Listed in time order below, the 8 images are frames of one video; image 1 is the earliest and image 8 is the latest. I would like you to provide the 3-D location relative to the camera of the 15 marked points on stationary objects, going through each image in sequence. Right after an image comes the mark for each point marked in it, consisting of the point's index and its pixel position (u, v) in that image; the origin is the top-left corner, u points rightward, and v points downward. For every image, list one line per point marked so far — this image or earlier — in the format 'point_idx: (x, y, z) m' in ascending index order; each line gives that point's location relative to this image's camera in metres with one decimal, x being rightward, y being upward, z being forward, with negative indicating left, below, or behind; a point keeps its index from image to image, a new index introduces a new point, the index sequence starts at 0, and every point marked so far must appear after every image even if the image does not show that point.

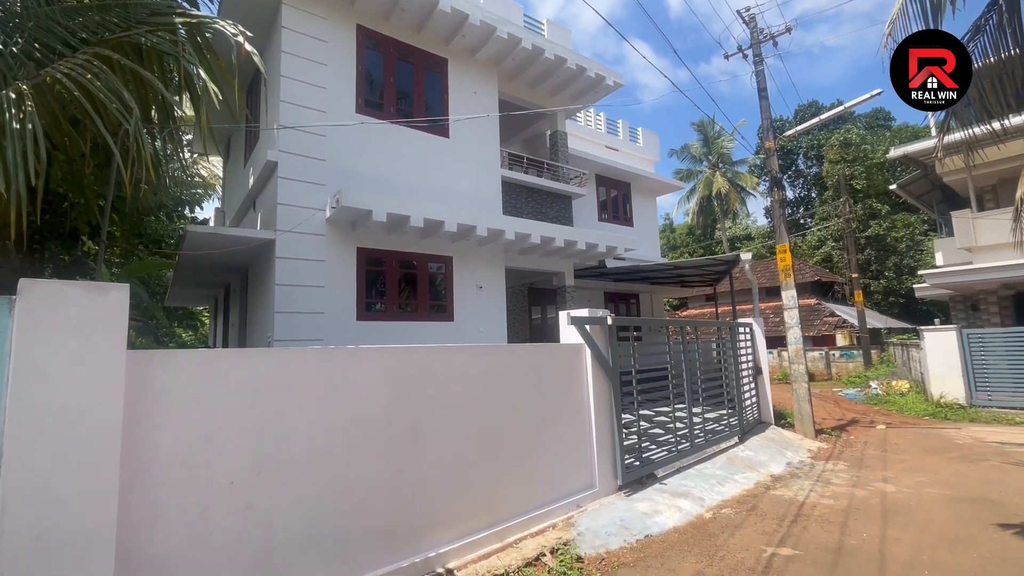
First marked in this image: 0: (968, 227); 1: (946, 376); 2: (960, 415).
0: (+14.9, +2.0, +15.7) m
1: (+12.1, -2.5, +13.3) m
2: (+11.5, -3.3, +12.3) m
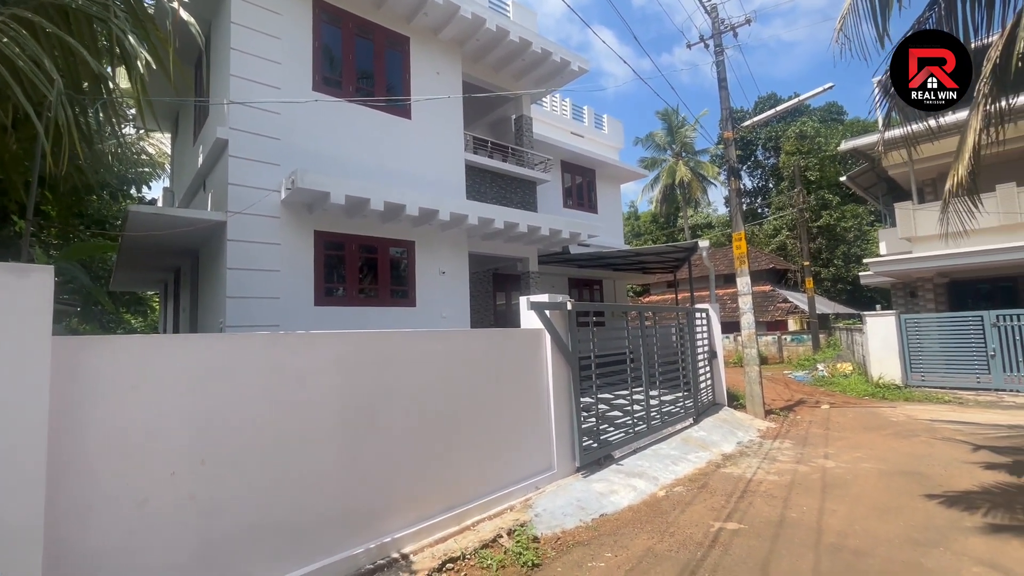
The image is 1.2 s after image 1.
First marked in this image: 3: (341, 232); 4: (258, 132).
0: (+13.8, +2.4, +16.6) m
1: (+11.0, -2.1, +14.2) m
2: (+10.5, -2.9, +13.2) m
3: (-3.2, +1.1, +9.1) m
4: (-4.3, +2.7, +8.2) m
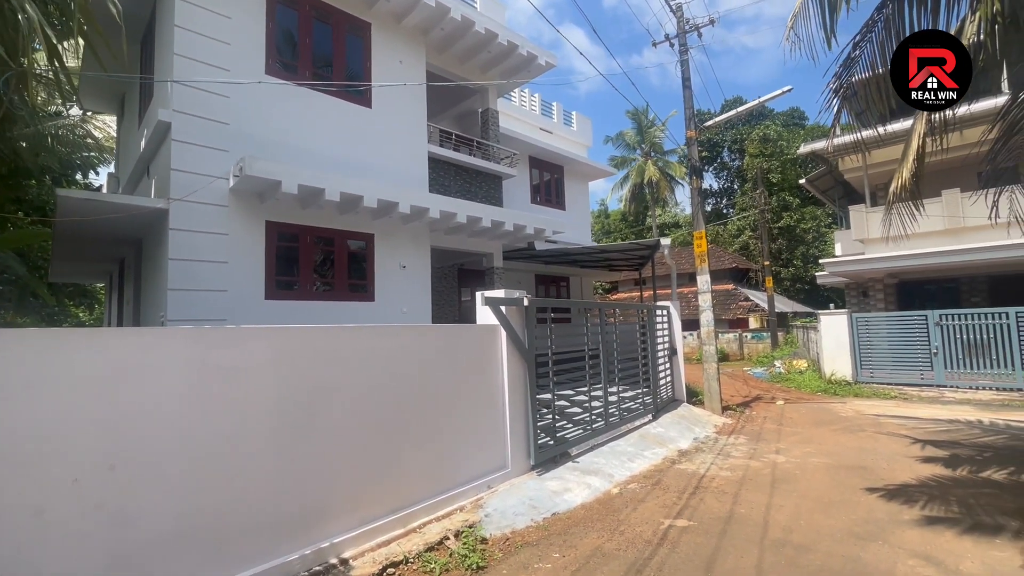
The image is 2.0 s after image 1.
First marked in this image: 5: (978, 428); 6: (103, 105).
0: (+12.6, +2.4, +17.2) m
1: (+9.9, -2.1, +14.7) m
2: (+9.5, -2.9, +13.7) m
3: (-3.9, +1.2, +8.8) m
4: (-5.0, +2.8, +7.7) m
5: (+8.5, -2.6, +8.8) m
6: (-11.3, +5.0, +13.2) m
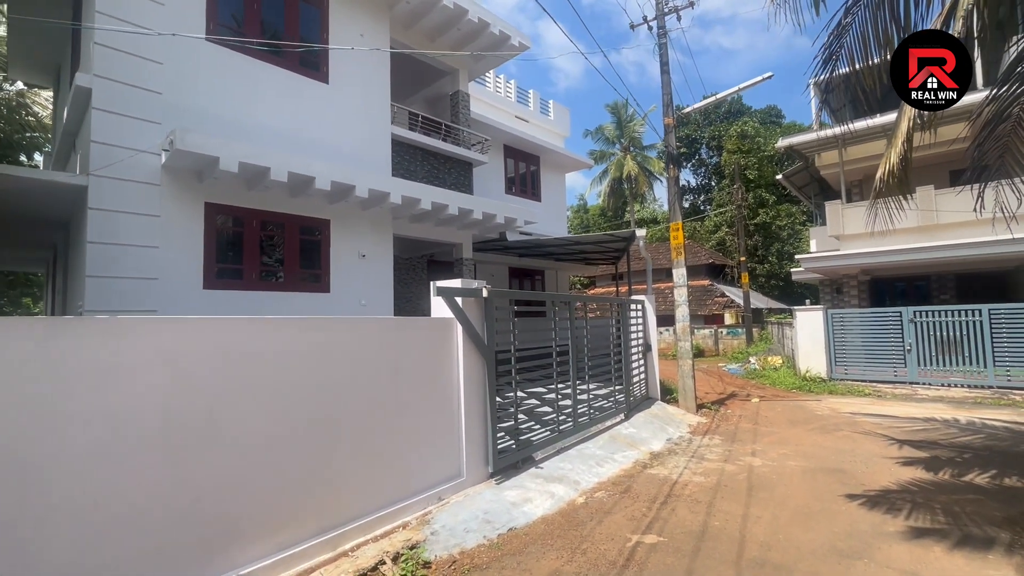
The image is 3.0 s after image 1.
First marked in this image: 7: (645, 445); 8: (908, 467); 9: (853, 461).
0: (+11.6, +2.6, +17.1) m
1: (+9.1, -2.0, +14.5) m
2: (+8.7, -2.8, +13.5) m
3: (-4.5, +1.4, +8.0) m
4: (-5.5, +3.0, +6.9) m
5: (+7.9, -2.5, +8.6) m
6: (-12.0, +5.3, +12.1) m
7: (+2.1, -2.5, +7.7) m
8: (+5.4, -2.4, +6.5) m
9: (+4.9, -2.5, +6.9) m
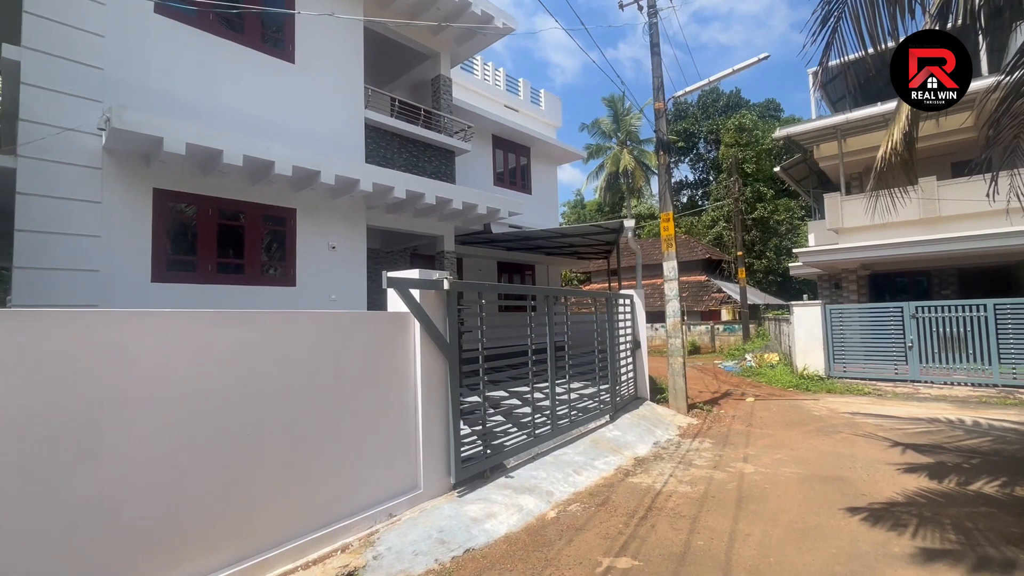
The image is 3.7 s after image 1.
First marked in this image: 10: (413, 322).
0: (+11.2, +2.8, +16.6) m
1: (+8.7, -1.8, +14.0) m
2: (+8.3, -2.7, +13.0) m
3: (-4.9, +1.5, +7.4) m
4: (-5.9, +3.1, +6.3) m
5: (+7.5, -2.4, +8.0) m
6: (-12.4, +5.5, +11.5) m
7: (+1.8, -2.4, +7.2) m
8: (+5.0, -2.3, +6.0) m
9: (+4.5, -2.4, +6.4) m
10: (-1.0, -0.3, +5.0) m
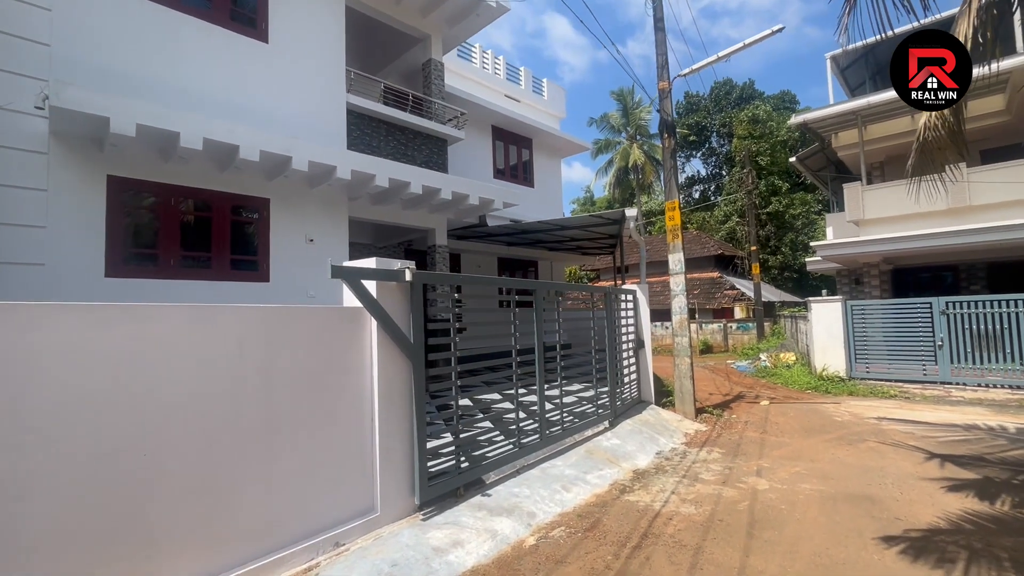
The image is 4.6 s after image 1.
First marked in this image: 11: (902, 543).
0: (+11.3, +2.9, +15.6) m
1: (+8.7, -1.7, +13.1) m
2: (+8.3, -2.5, +12.1) m
3: (-5.1, +1.5, +6.8) m
4: (-6.1, +3.1, +5.8) m
5: (+7.3, -2.2, +7.2) m
6: (-12.5, +5.5, +11.1) m
7: (+1.6, -2.3, +6.5) m
8: (+4.8, -2.2, +5.2) m
9: (+4.3, -2.3, +5.6) m
10: (-1.3, -0.3, +4.3) m
11: (+3.3, -2.2, +4.1) m
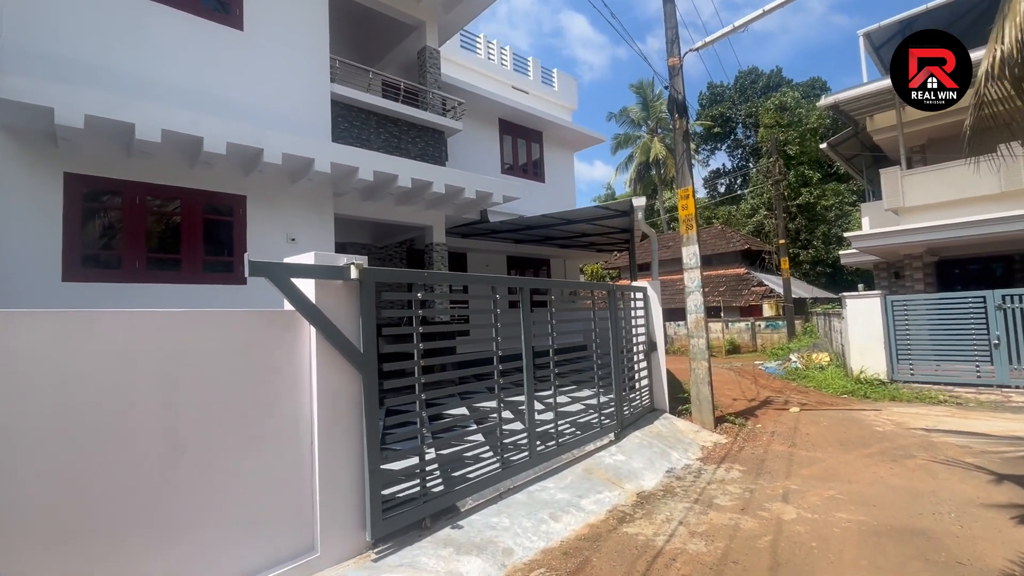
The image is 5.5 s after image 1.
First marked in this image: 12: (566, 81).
0: (+11.5, +3.1, +14.3) m
1: (+8.8, -1.5, +11.9) m
2: (+8.4, -2.4, +10.9) m
3: (-5.3, +1.5, +6.4) m
4: (-6.3, +3.0, +5.4) m
5: (+7.2, -2.1, +6.1) m
6: (-12.5, +5.3, +11.1) m
7: (+1.4, -2.3, +5.7) m
8: (+4.6, -2.1, +4.2) m
9: (+4.1, -2.2, +4.7) m
10: (-1.6, -0.3, +3.7) m
11: (+3.1, -2.1, +3.2) m
12: (+2.0, +7.7, +17.9) m
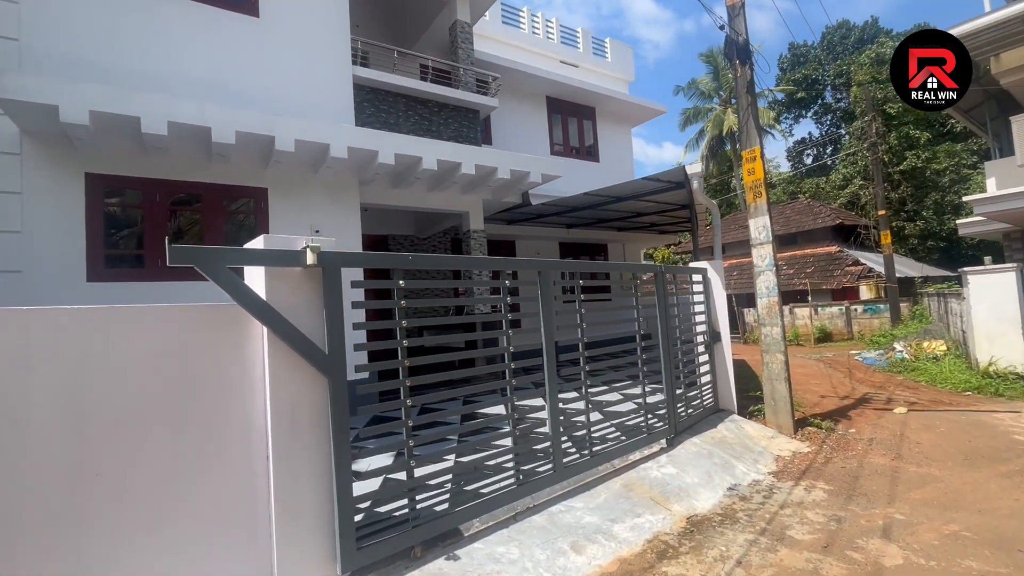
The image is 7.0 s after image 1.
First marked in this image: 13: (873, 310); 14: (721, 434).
0: (+12.7, +3.8, +11.7) m
1: (+9.9, -0.9, +9.8) m
2: (+9.4, -1.9, +8.9) m
3: (-5.0, +1.5, +6.4) m
4: (-6.2, +3.0, +5.5) m
5: (+7.5, -1.7, +4.2) m
6: (-11.6, +5.2, +12.0) m
7: (+1.7, -2.1, +4.7) m
8: (+4.6, -1.9, +2.8) m
9: (+4.2, -1.9, +3.3) m
10: (-1.6, -0.2, +3.1) m
11: (+2.9, -1.9, +2.0) m
12: (+3.7, +8.2, +16.5) m
13: (+14.2, -0.9, +18.8) m
14: (+2.8, -1.9, +6.4) m
